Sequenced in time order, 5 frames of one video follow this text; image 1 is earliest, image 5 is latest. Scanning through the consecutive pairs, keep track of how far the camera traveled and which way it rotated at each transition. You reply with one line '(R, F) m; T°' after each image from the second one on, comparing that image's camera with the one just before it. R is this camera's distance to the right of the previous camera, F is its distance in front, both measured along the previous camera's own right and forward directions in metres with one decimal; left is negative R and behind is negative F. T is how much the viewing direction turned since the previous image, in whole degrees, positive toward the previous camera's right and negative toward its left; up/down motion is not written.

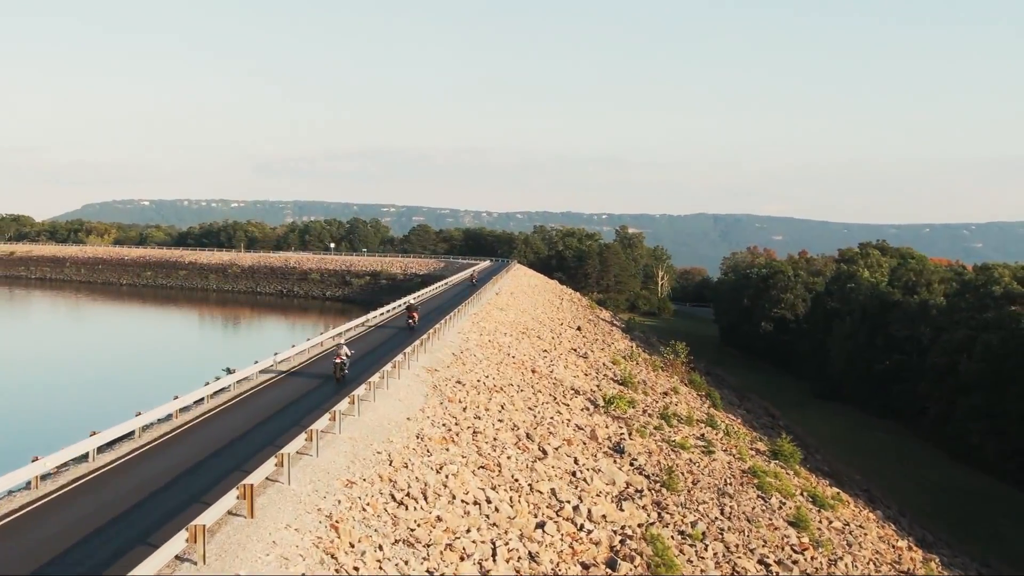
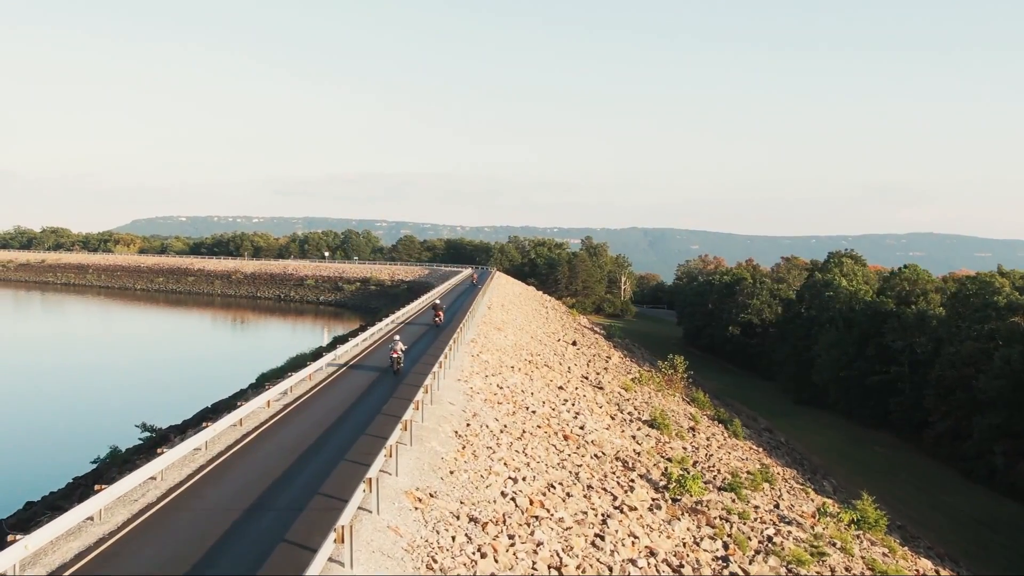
(-4.3, -6.9) m; +5°
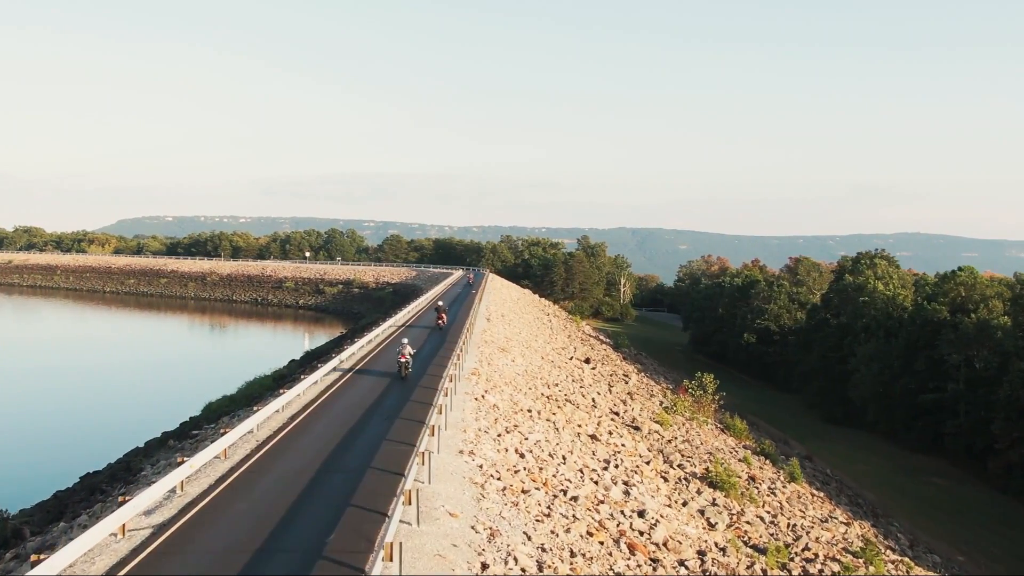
(-0.6, +5.0) m; +1°
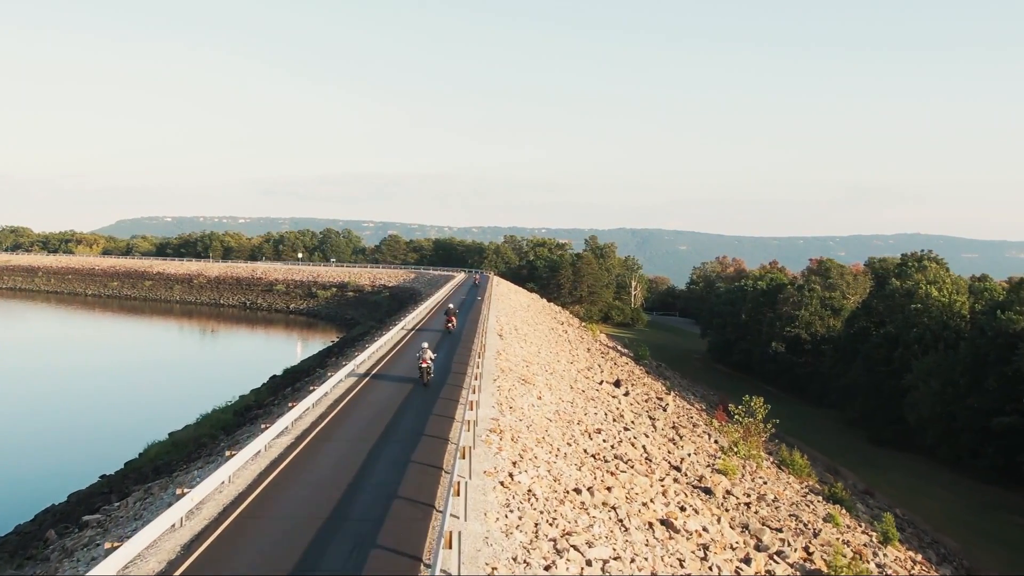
(-0.6, +4.4) m; 0°
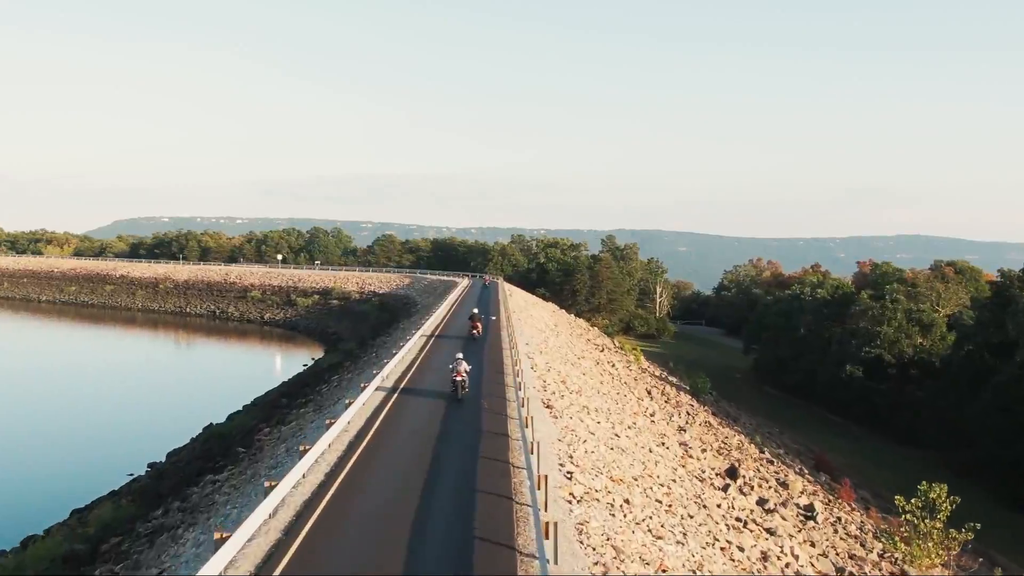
(-1.0, +9.1) m; 0°
